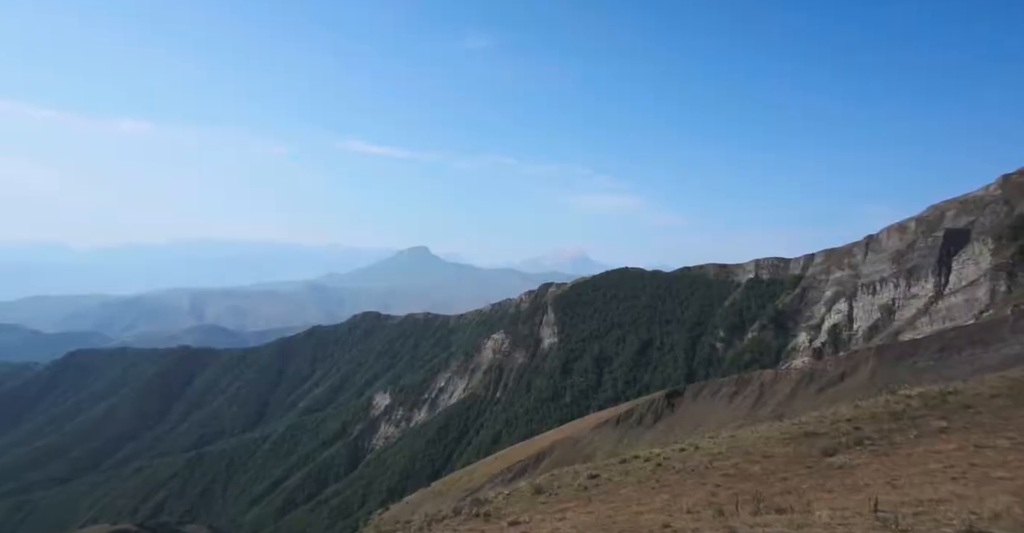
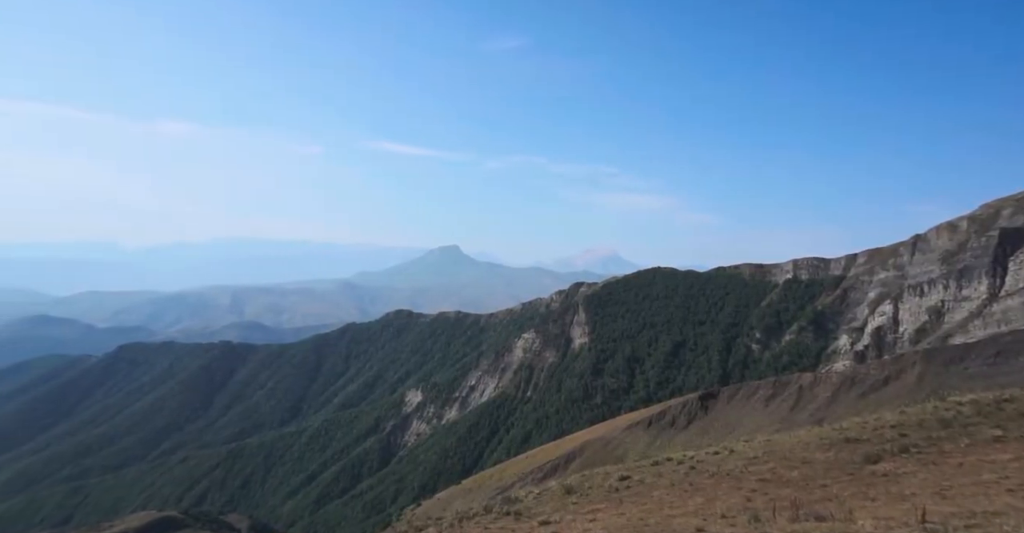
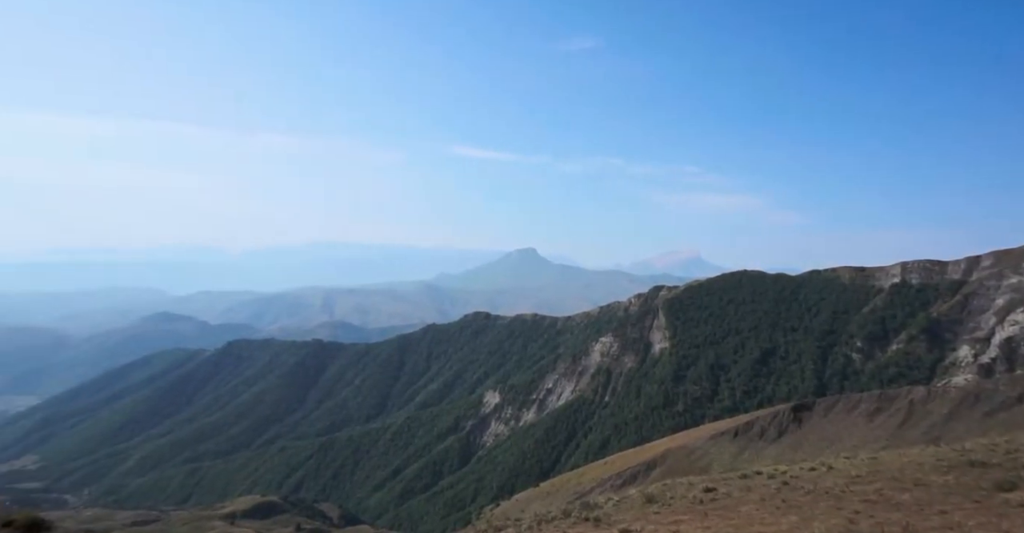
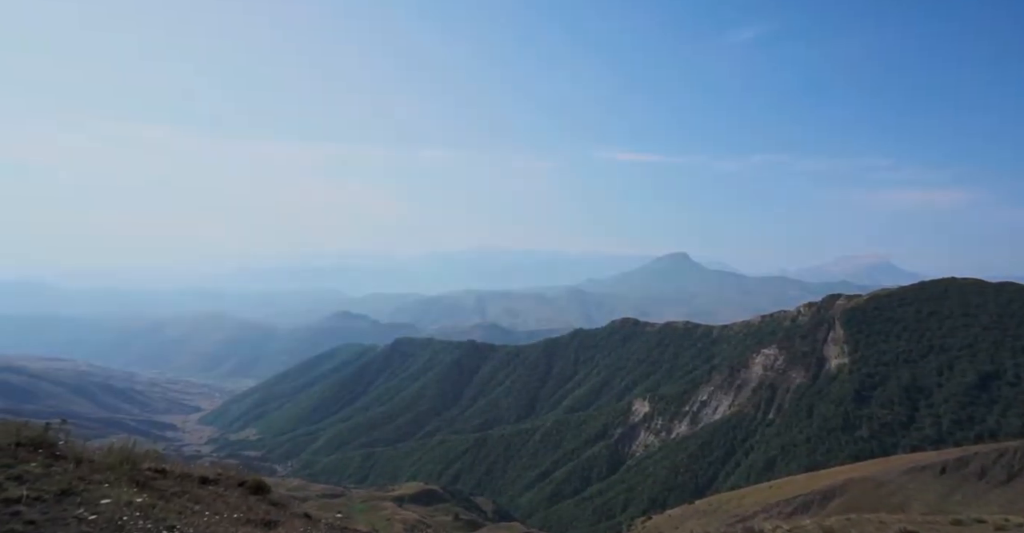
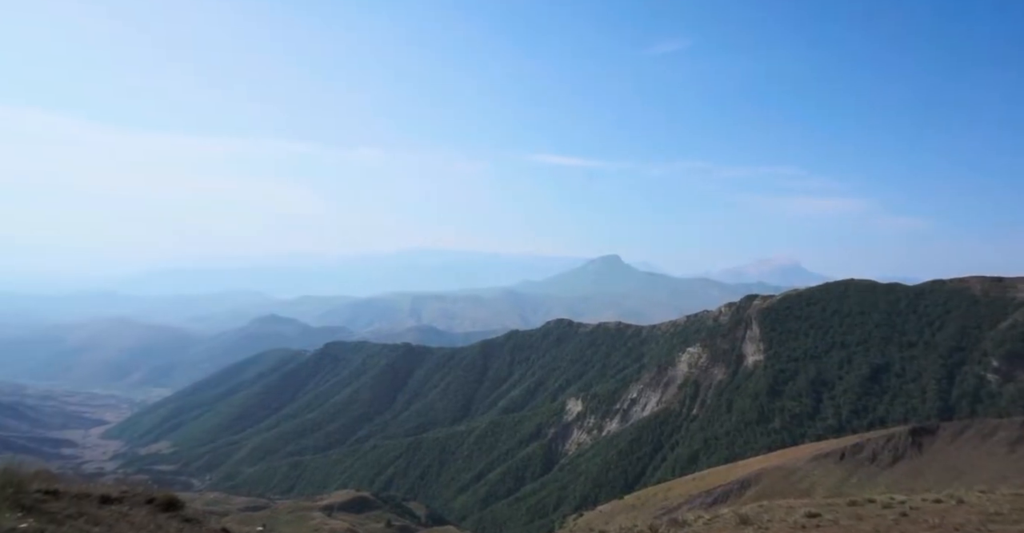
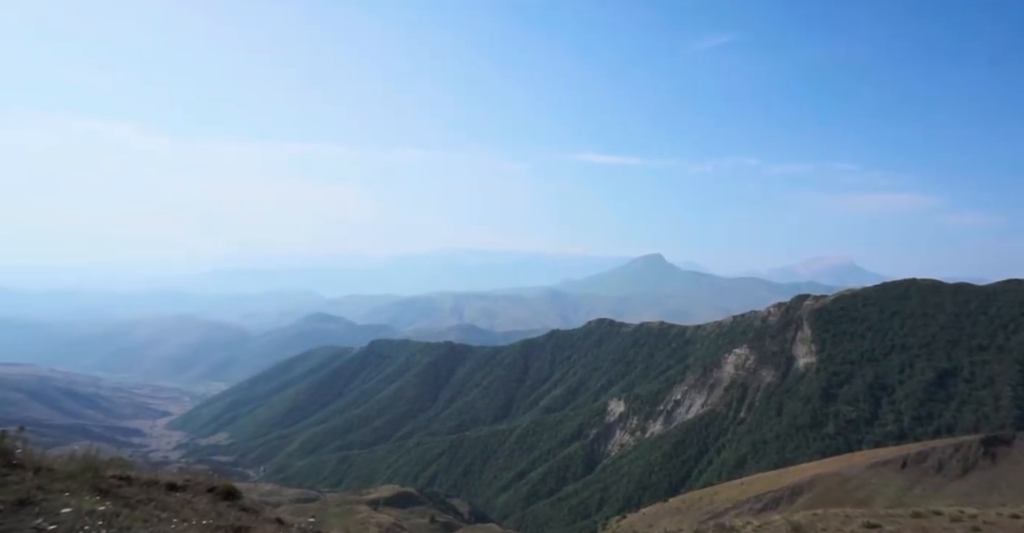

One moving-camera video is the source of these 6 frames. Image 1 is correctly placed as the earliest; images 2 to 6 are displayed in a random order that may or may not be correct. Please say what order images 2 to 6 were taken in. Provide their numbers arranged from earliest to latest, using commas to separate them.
2, 3, 5, 6, 4
